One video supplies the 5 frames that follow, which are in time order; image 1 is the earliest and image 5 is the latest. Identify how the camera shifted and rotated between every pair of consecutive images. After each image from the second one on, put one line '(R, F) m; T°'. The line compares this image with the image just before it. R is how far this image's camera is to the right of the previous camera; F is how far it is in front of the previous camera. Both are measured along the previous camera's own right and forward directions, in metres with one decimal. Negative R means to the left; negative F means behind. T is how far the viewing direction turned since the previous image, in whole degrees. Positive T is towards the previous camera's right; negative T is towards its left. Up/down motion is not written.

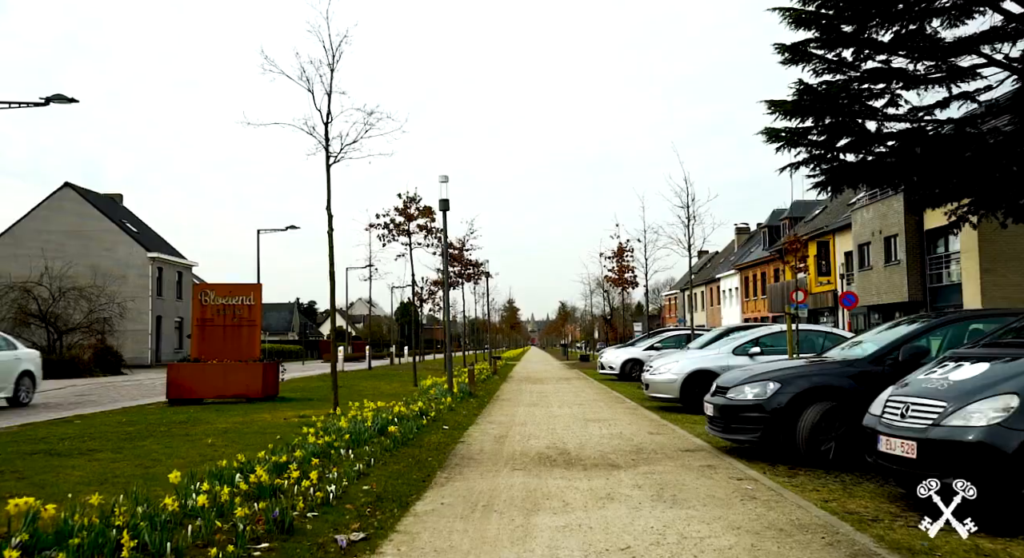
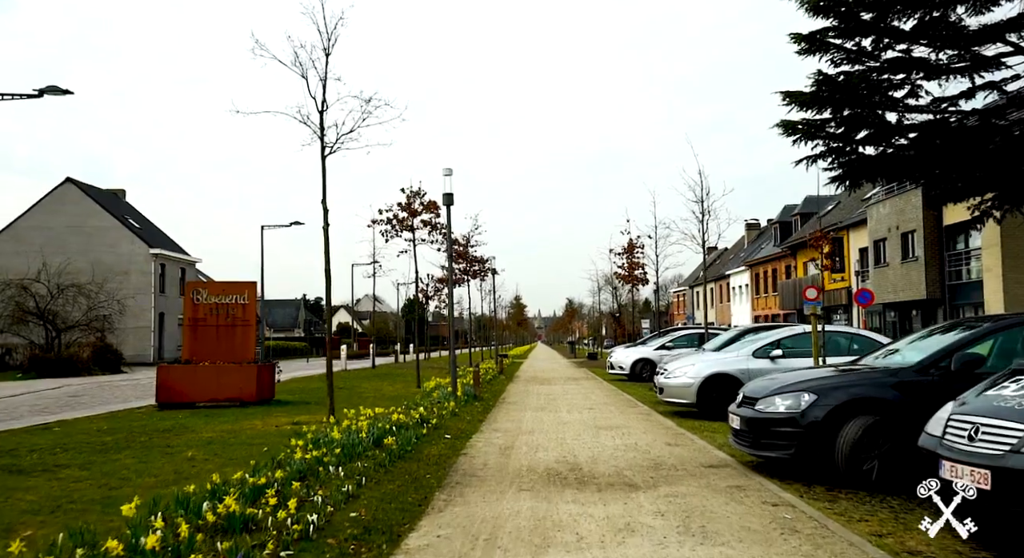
(0.0, +0.7) m; -1°
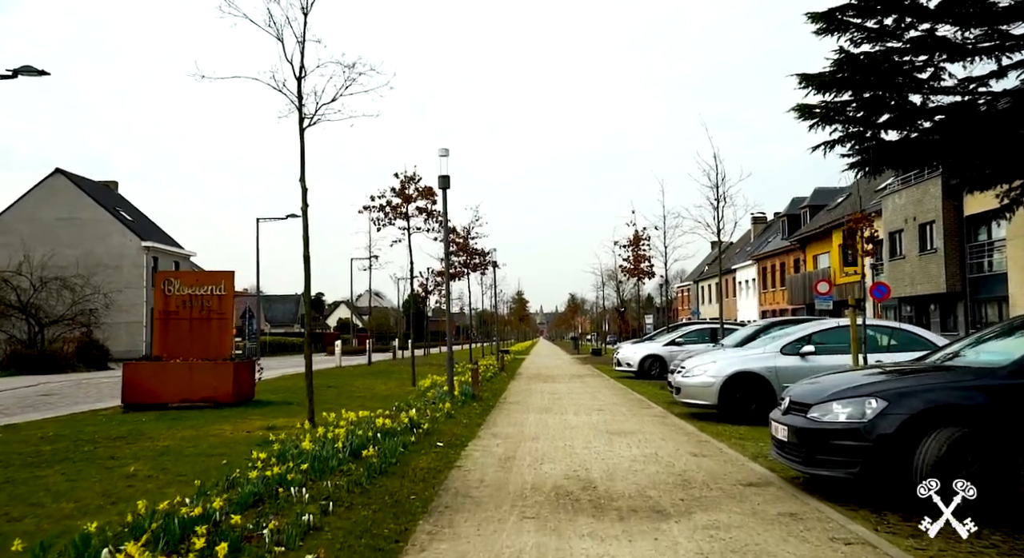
(0.0, +1.3) m; 0°
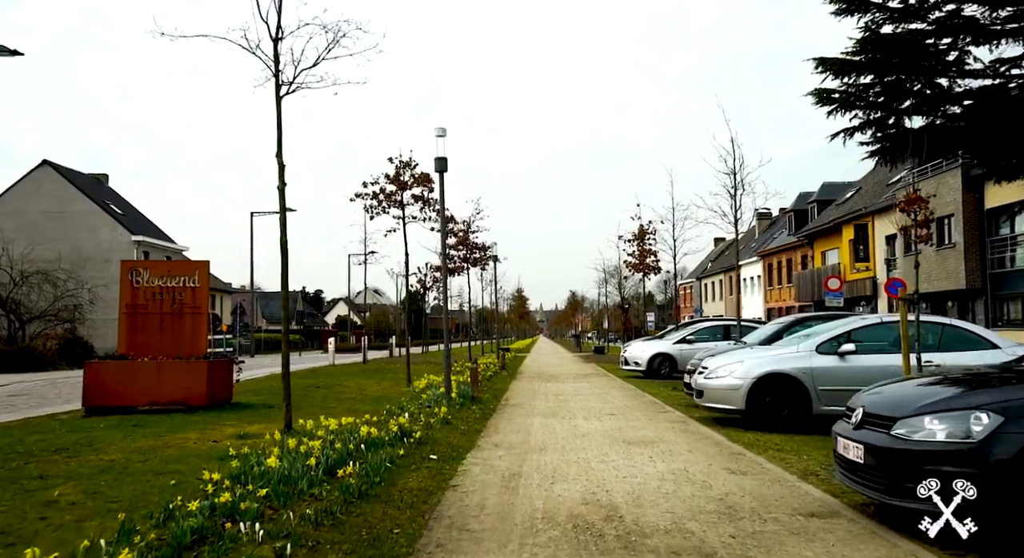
(-0.1, +1.2) m; 0°
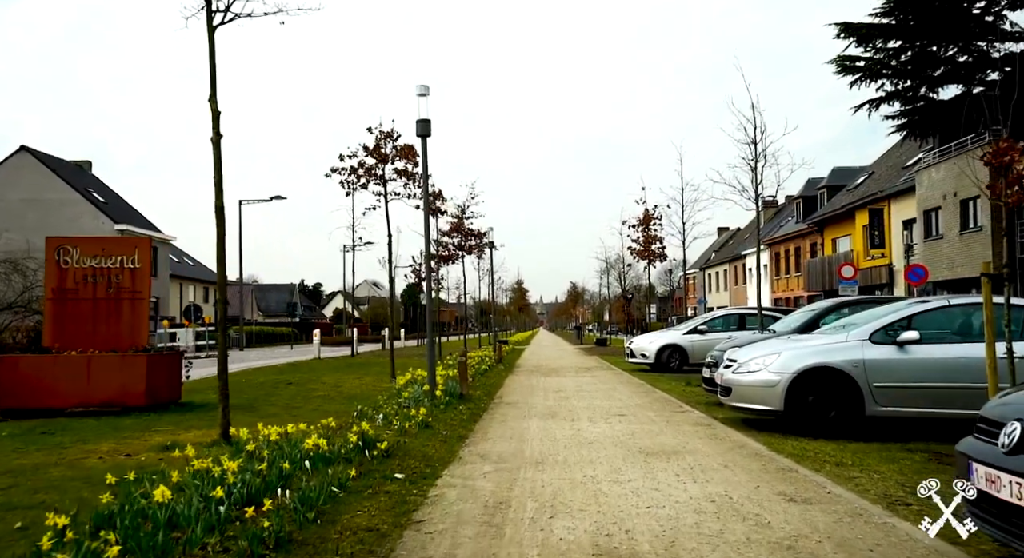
(+0.1, +1.8) m; 0°
